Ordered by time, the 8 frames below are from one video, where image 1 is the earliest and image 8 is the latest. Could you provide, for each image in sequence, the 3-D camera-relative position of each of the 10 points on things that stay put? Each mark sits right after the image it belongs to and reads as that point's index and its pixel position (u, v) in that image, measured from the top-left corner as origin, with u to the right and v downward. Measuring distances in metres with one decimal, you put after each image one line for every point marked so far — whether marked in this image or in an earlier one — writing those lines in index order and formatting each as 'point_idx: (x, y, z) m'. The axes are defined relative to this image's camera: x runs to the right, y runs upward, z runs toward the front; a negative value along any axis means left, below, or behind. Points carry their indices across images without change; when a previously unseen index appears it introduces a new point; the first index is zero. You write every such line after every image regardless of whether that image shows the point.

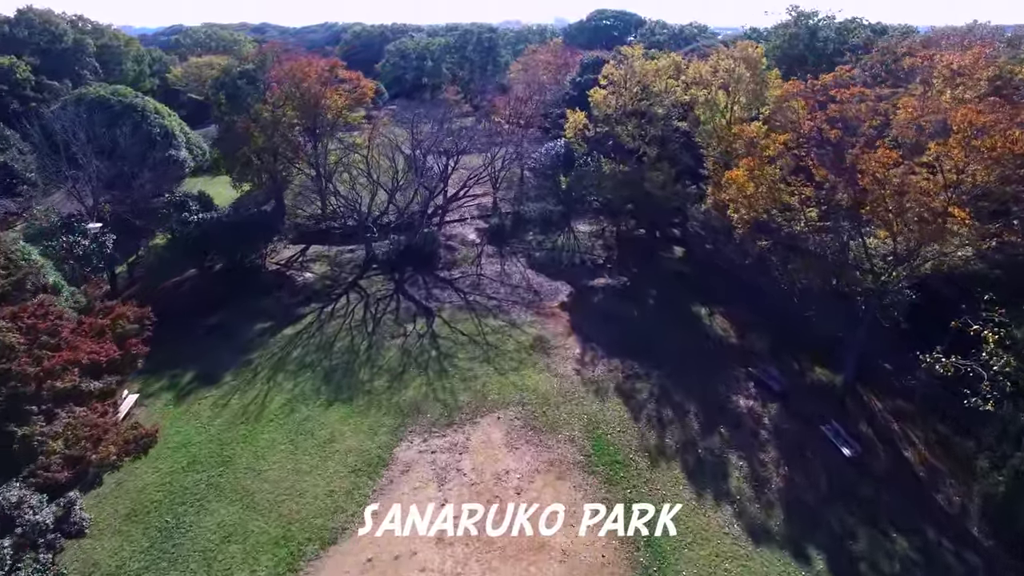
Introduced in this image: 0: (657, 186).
0: (+4.7, +3.3, +19.2) m
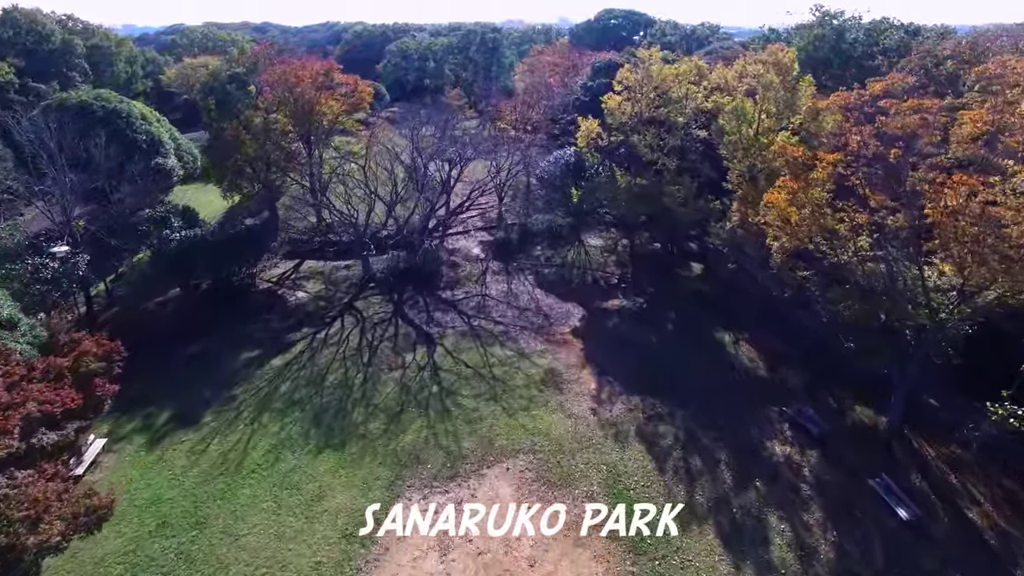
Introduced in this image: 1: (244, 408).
0: (+5.0, +2.6, +17.7) m
1: (-6.3, -2.8, +13.8) m
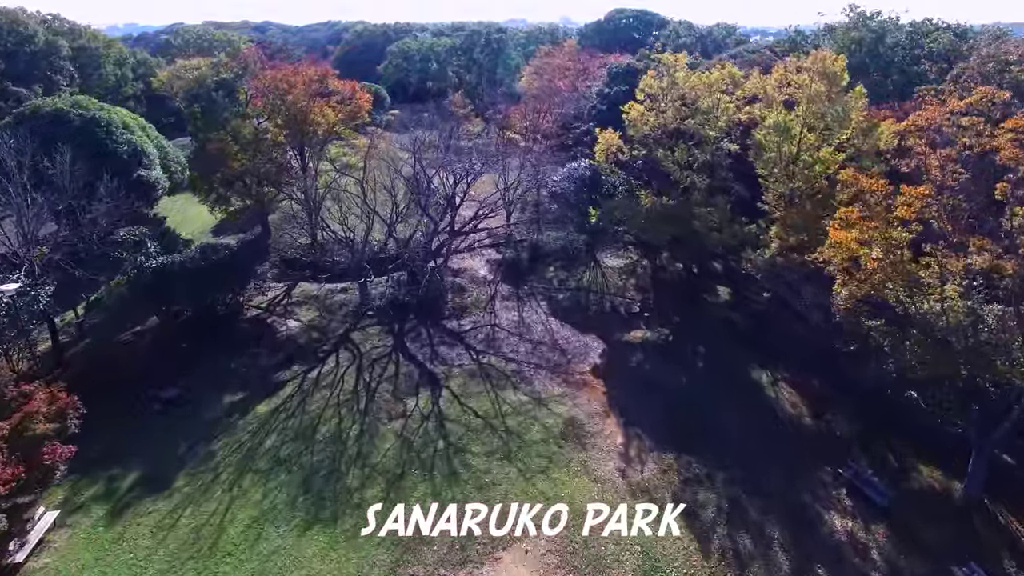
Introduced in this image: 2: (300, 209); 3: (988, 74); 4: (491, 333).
0: (+5.3, +1.7, +16.0) m
1: (-6.0, -3.7, +12.1) m
2: (-7.0, +2.6, +19.4) m
3: (+12.7, +5.7, +15.6) m
4: (-0.6, -1.3, +17.2) m
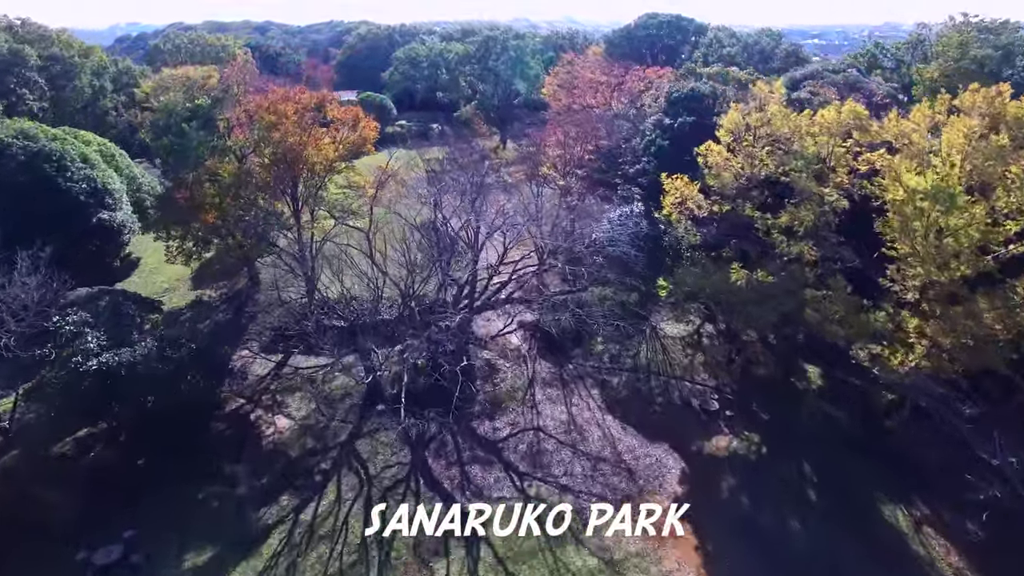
0: (+6.5, -0.5, +12.2) m
1: (-4.9, -5.9, +8.3) m
2: (-5.8, +0.4, +15.6) m
3: (+13.8, +3.5, +11.8) m
4: (+0.5, -3.5, +13.4) m
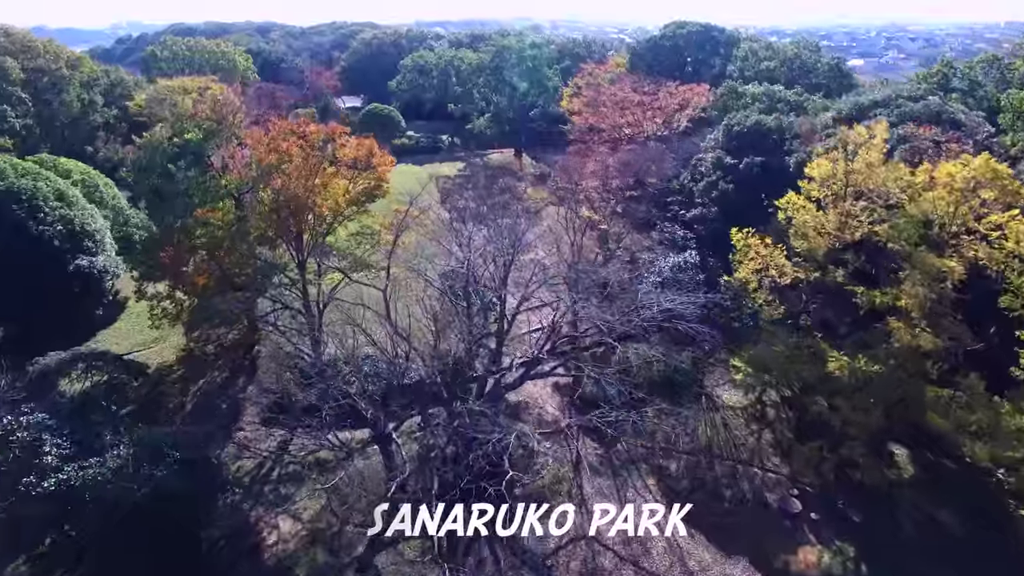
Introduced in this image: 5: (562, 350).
0: (+7.4, -2.2, +9.9) m
1: (-3.9, -7.5, +6.1) m
2: (-4.9, -1.2, +13.4) m
3: (+14.8, +1.8, +9.5) m
4: (+1.5, -5.1, +11.2) m
5: (+1.2, -1.5, +13.7) m
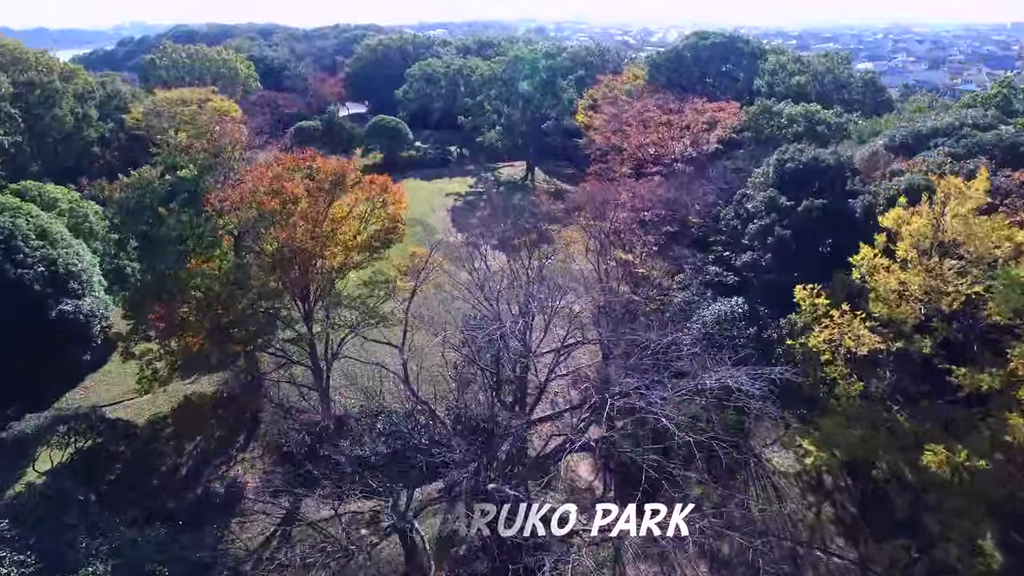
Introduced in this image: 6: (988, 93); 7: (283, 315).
0: (+8.1, -3.4, +8.4) m
1: (-3.3, -8.8, +4.6) m
2: (-4.2, -2.4, +11.9) m
3: (+15.4, +0.5, +7.9) m
4: (+2.1, -6.4, +9.6) m
5: (+1.9, -2.7, +12.2) m
6: (+15.7, +6.5, +19.5) m
7: (-5.1, -0.6, +12.9) m
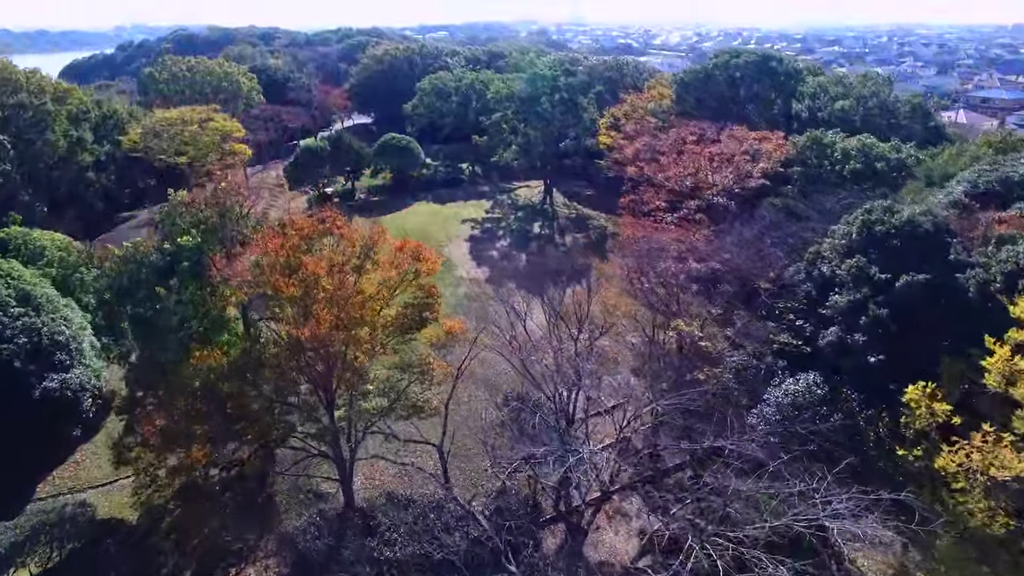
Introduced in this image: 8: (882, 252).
0: (+9.1, -5.1, +6.6) m
1: (-2.3, -10.4, +2.8) m
2: (-3.2, -4.1, +10.1) m
3: (+16.5, -1.2, +6.2) m
4: (+3.2, -8.0, +7.8) m
5: (+2.9, -4.4, +10.4) m
6: (+16.8, +4.8, +17.8) m
7: (-4.1, -2.3, +11.2) m
8: (+7.7, +0.8, +12.3) m
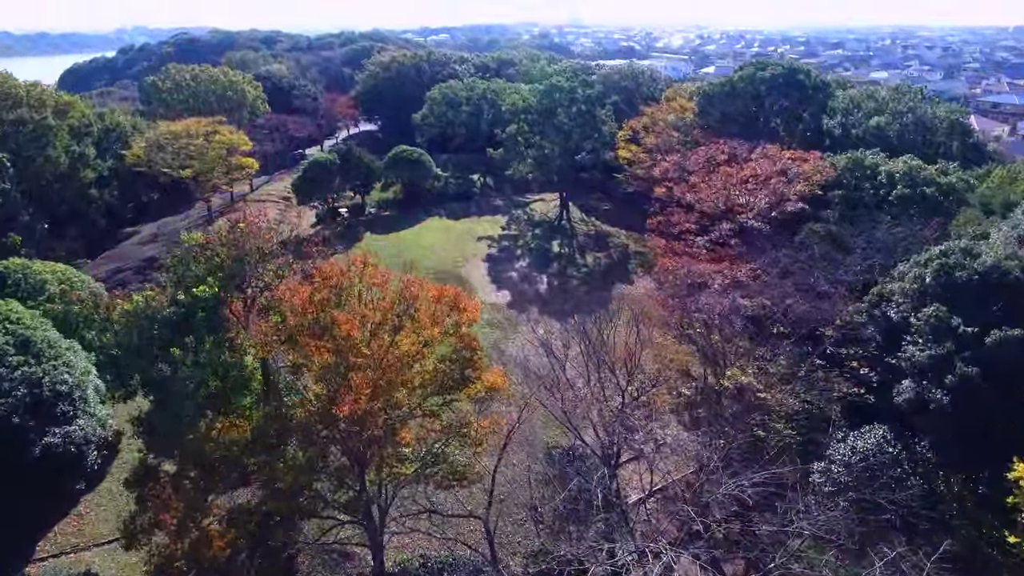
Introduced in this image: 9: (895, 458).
0: (+10.0, -6.1, +5.5) m
1: (-1.4, -11.4, +1.7) m
2: (-2.3, -5.0, +9.0) m
3: (+17.4, -2.1, +5.1) m
4: (+4.1, -9.0, +6.8) m
5: (+3.8, -5.4, +9.3) m
6: (+17.7, +3.8, +16.7) m
7: (-3.2, -3.2, +10.1) m
8: (+8.6, -0.2, +11.3) m
9: (+7.1, -3.3, +10.6) m
